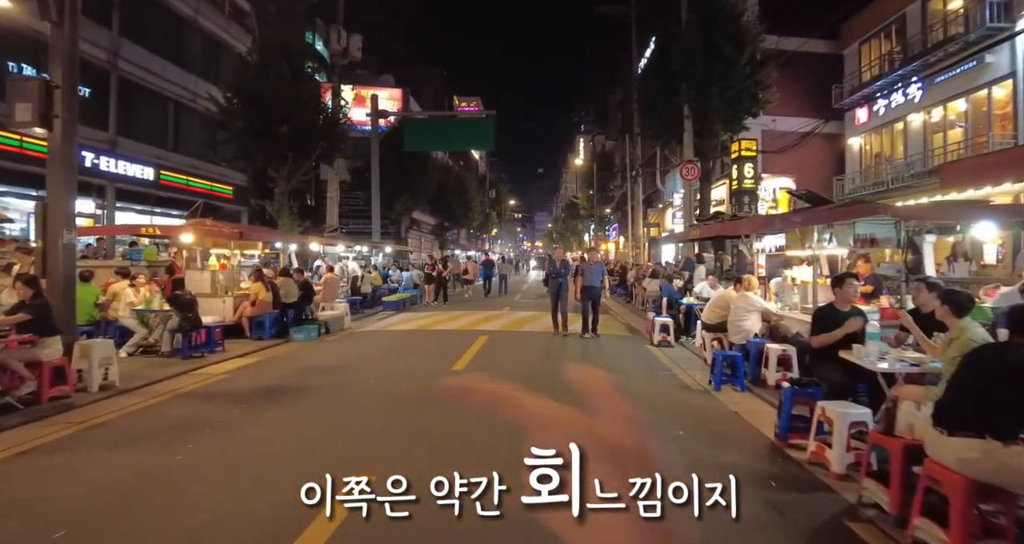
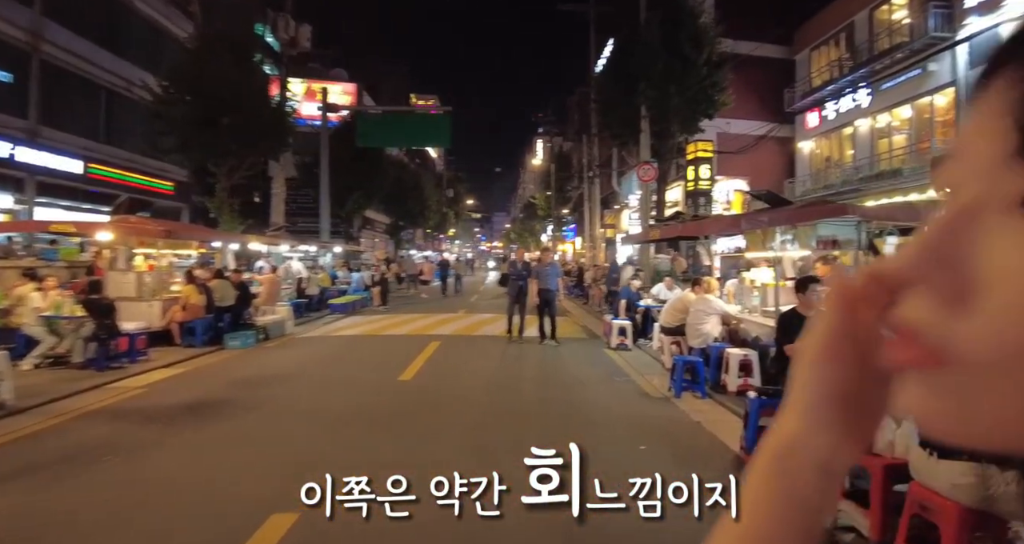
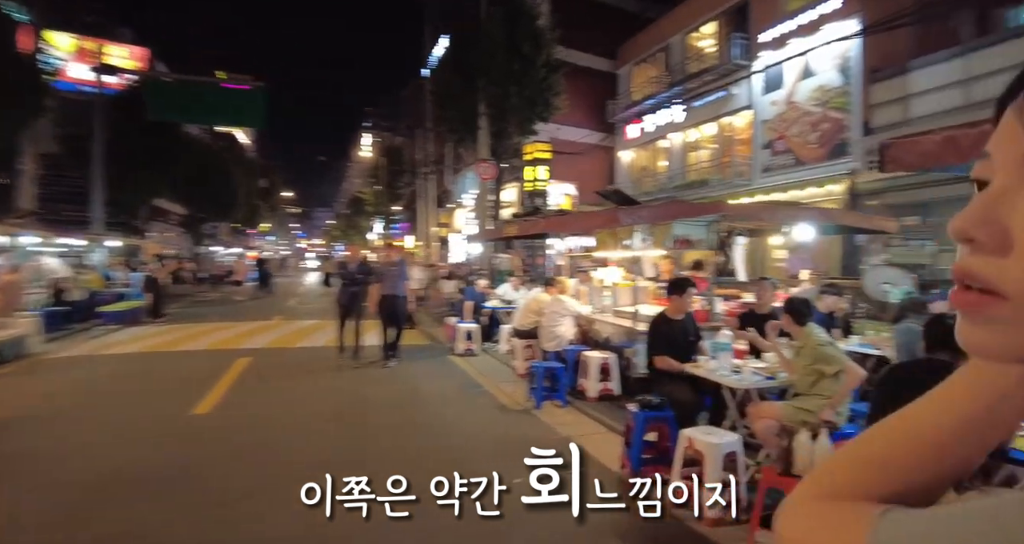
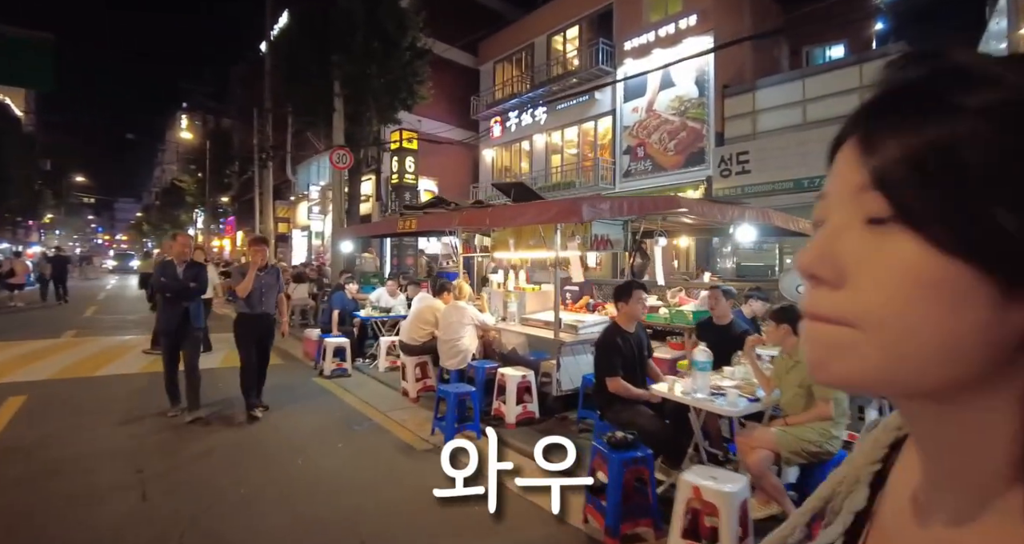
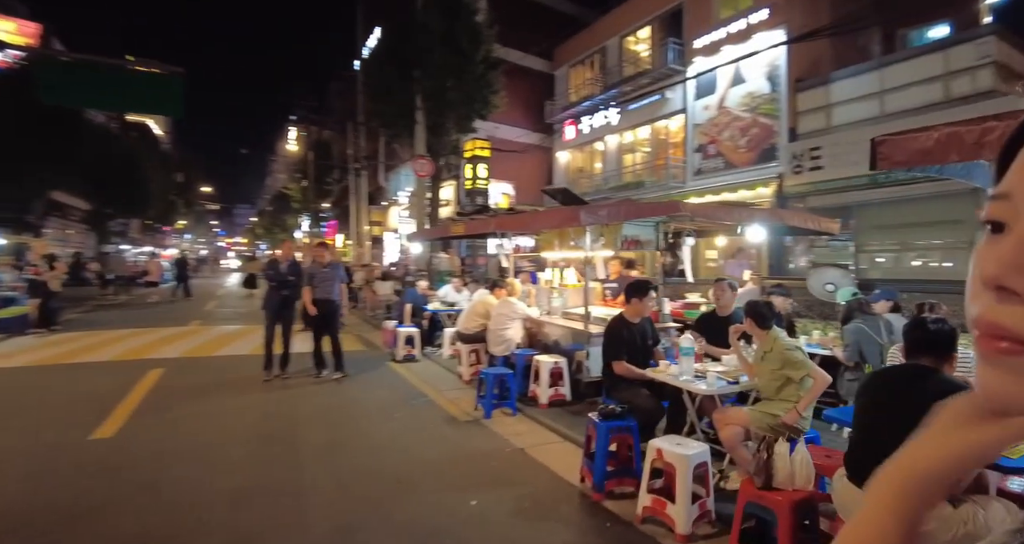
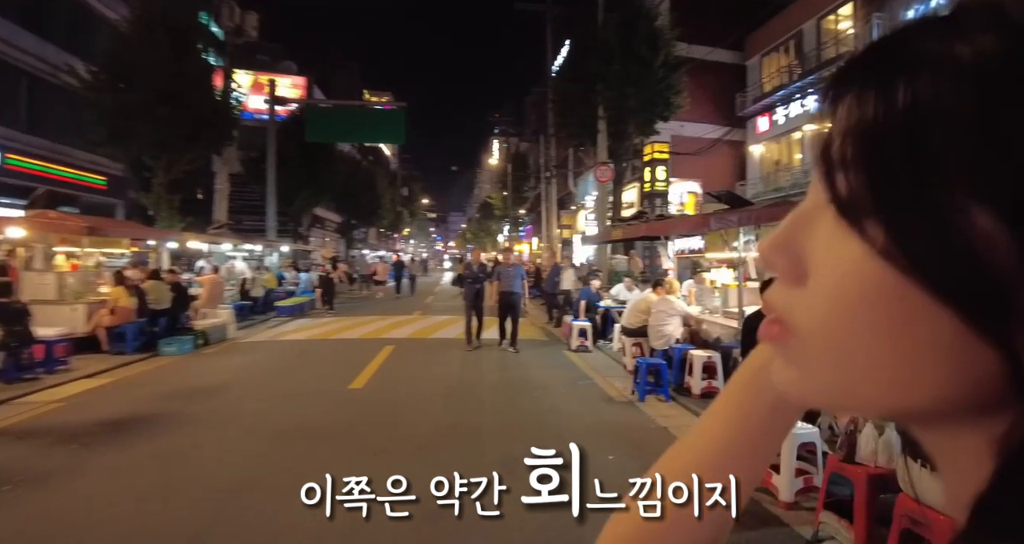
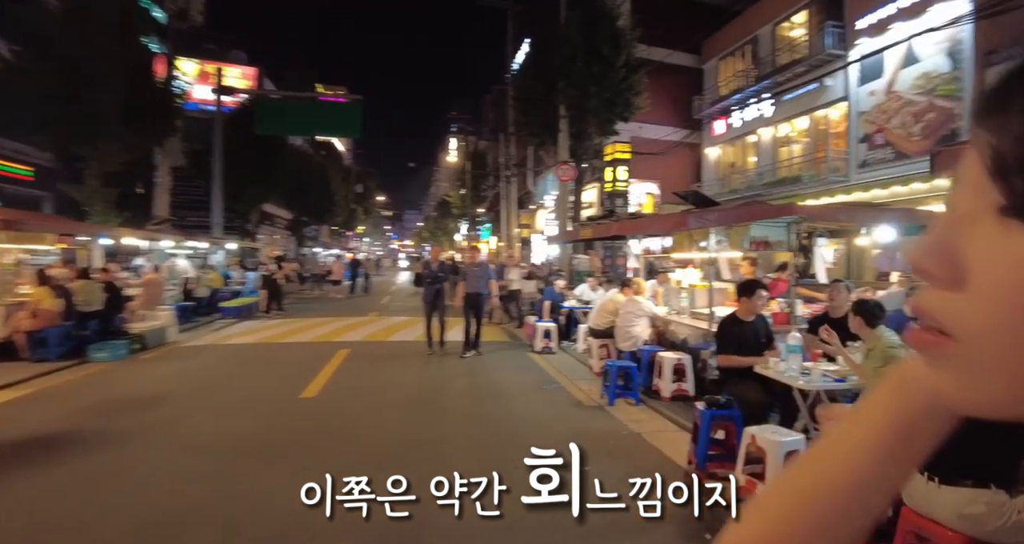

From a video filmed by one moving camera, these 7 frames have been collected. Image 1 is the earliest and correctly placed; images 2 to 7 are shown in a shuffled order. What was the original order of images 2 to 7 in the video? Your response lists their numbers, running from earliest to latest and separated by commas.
2, 6, 7, 3, 5, 4
